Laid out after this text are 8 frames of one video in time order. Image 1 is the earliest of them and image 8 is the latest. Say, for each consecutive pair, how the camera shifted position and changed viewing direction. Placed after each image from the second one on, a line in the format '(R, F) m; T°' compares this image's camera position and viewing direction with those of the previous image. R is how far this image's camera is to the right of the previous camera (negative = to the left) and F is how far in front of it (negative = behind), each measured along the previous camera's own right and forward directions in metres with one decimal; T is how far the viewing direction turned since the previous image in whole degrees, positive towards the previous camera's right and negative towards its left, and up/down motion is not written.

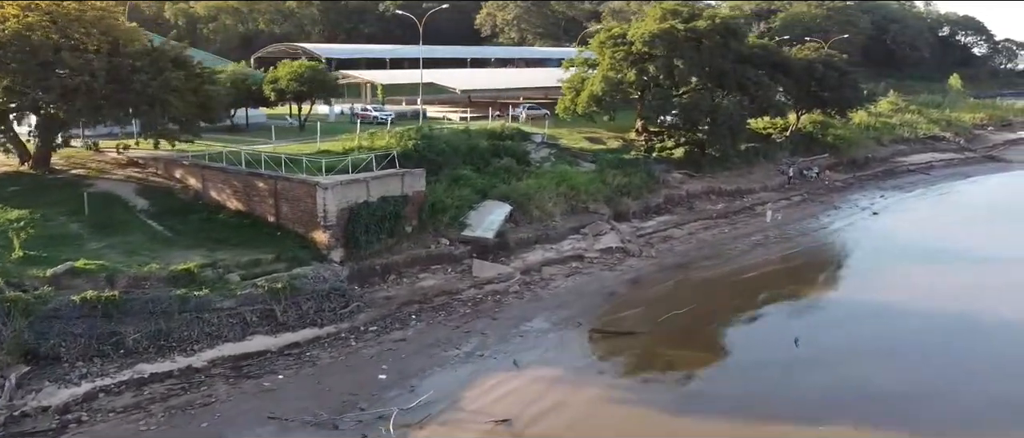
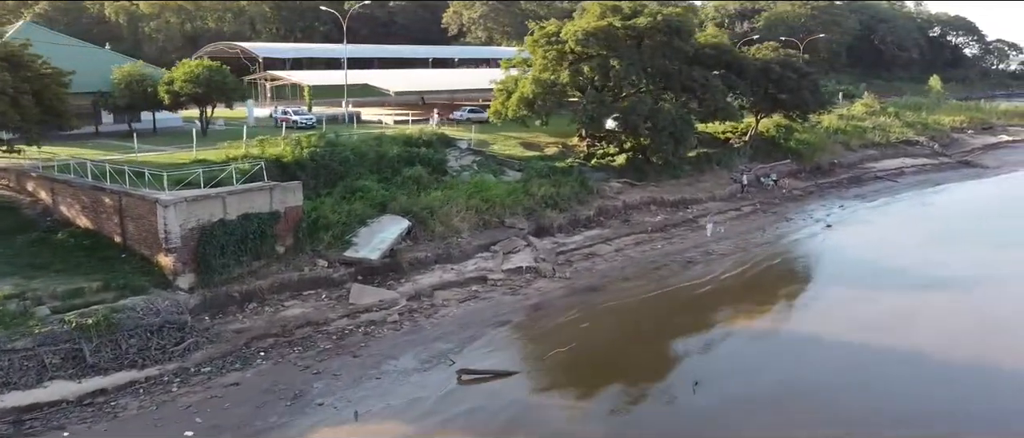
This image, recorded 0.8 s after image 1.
(+2.7, +2.6) m; 0°
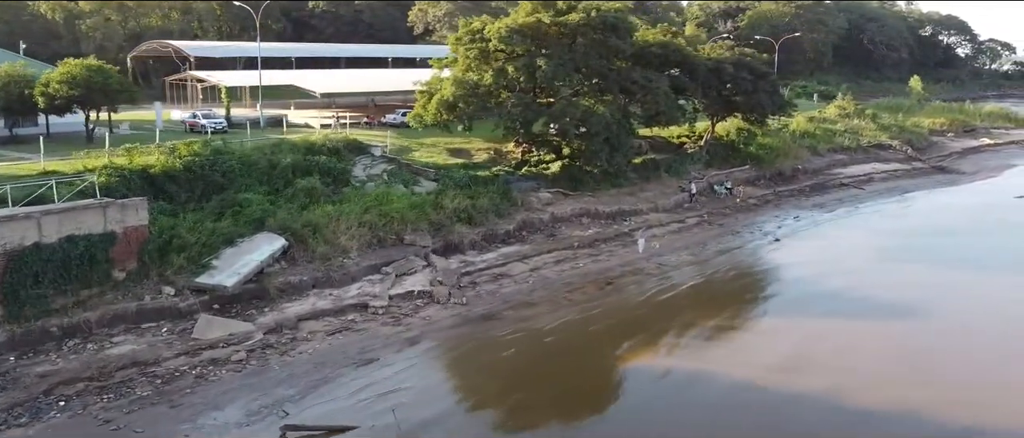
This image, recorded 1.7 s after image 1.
(+2.7, +2.7) m; 0°
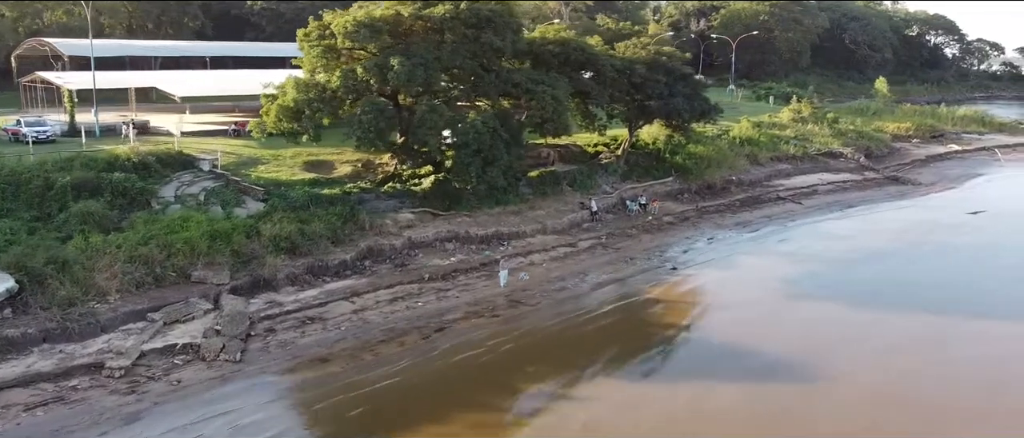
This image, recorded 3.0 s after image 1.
(+4.2, +4.2) m; 0°
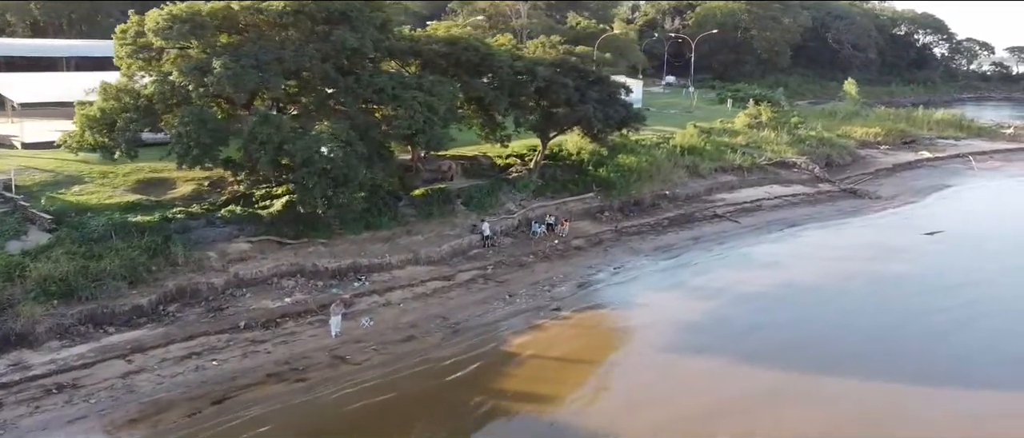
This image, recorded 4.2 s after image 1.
(+3.5, +4.1) m; 0°
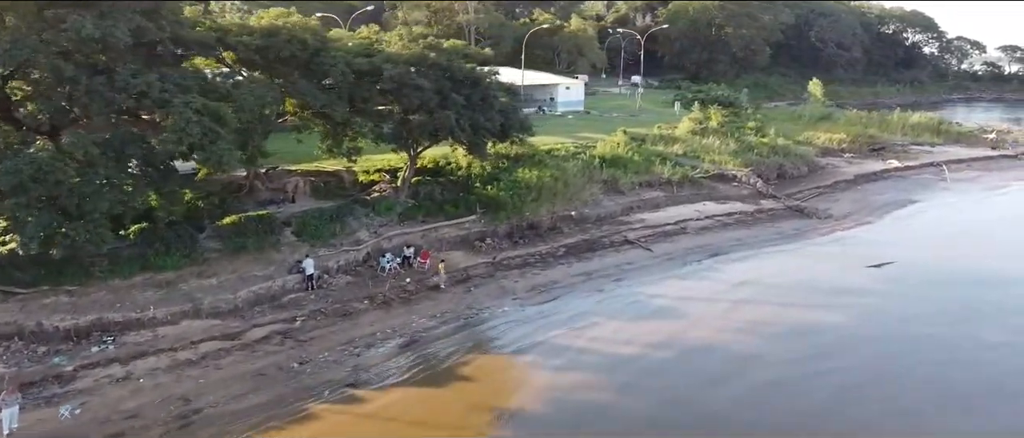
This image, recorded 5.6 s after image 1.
(+4.0, +5.4) m; 0°
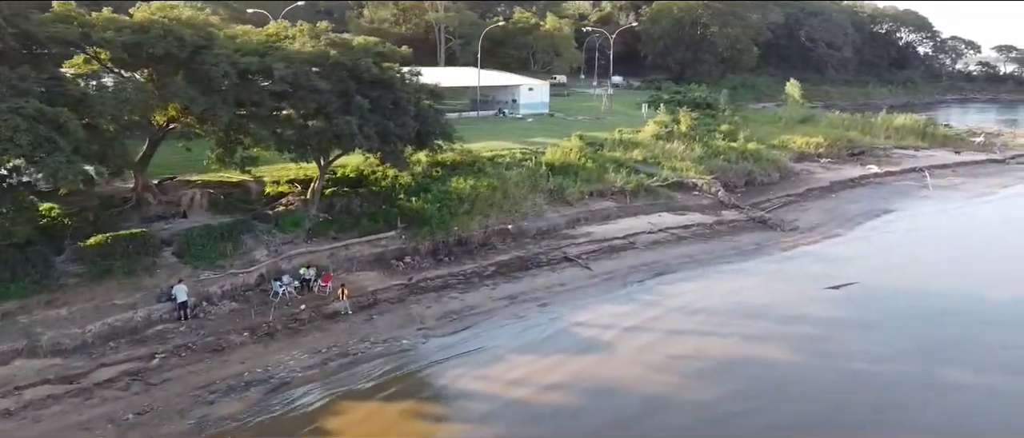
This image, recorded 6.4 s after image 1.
(+2.1, +2.6) m; 0°
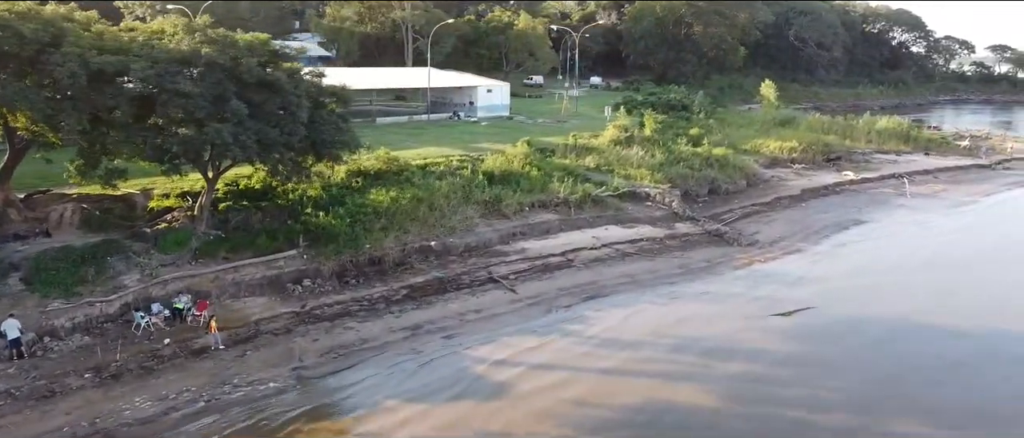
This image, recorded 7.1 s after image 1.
(+2.1, +2.5) m; 0°
